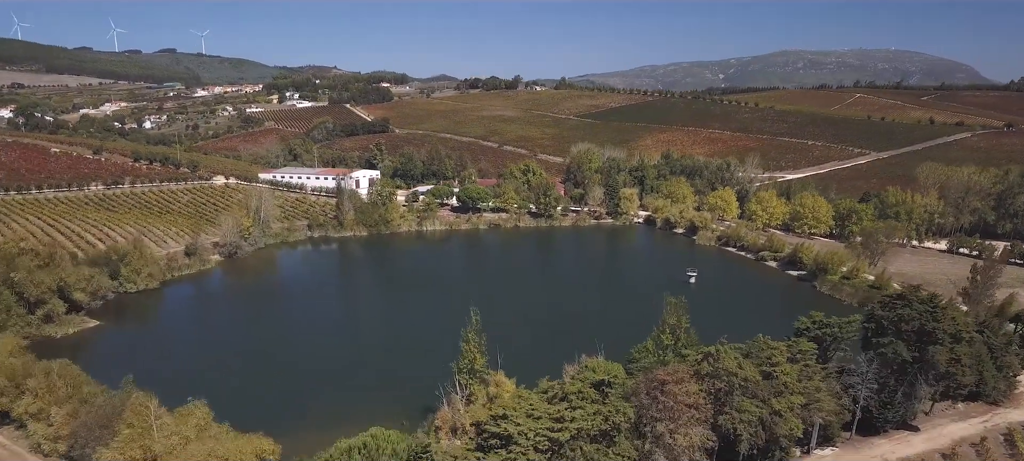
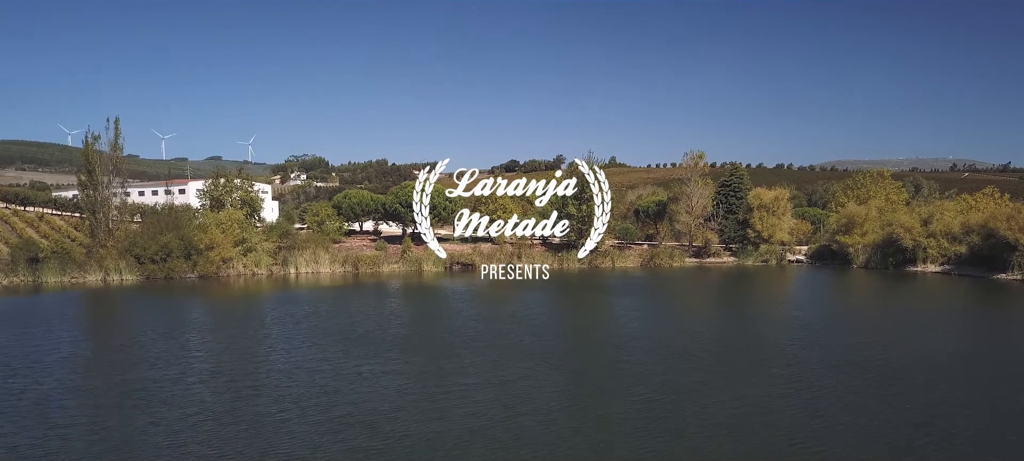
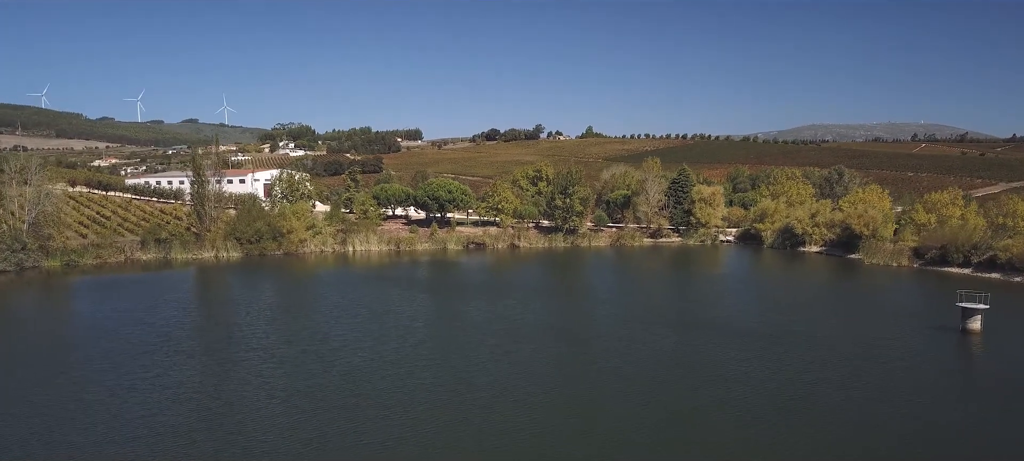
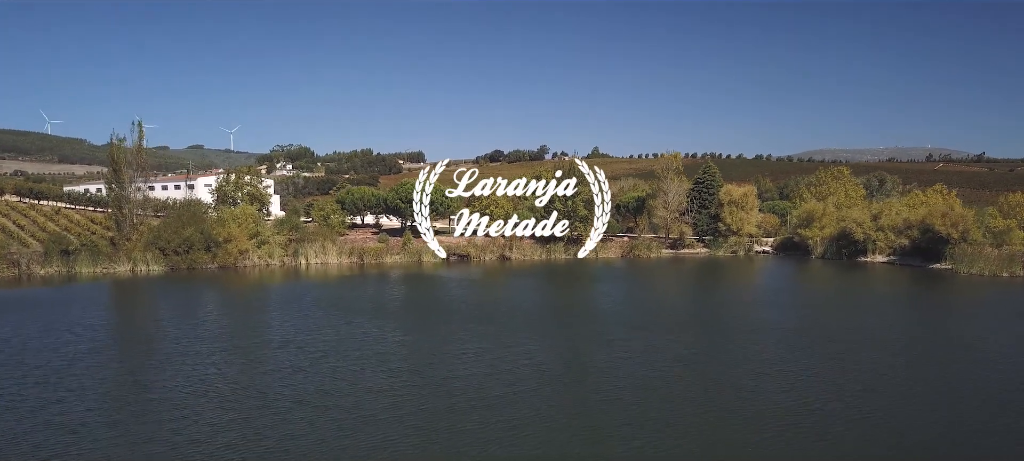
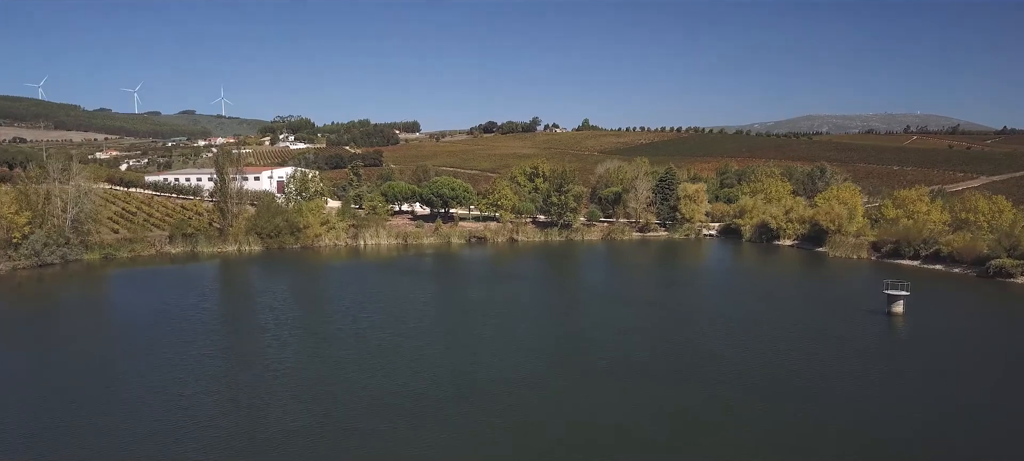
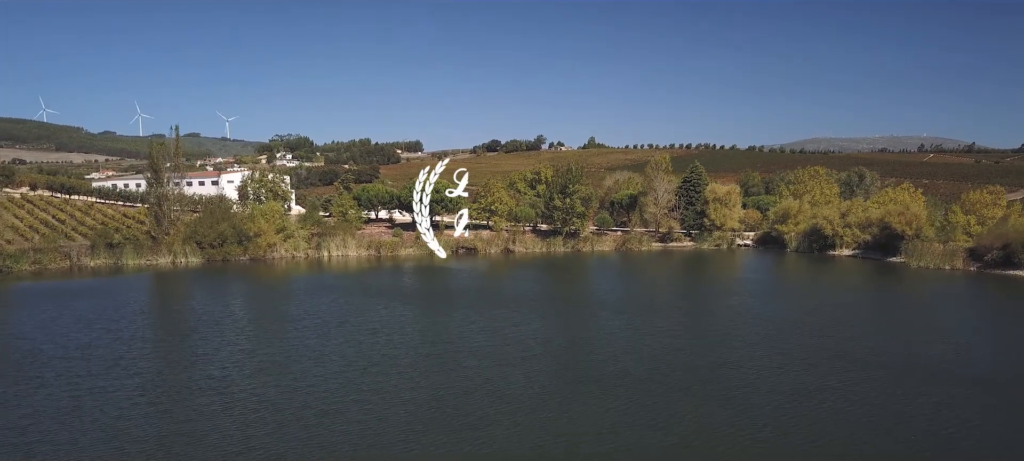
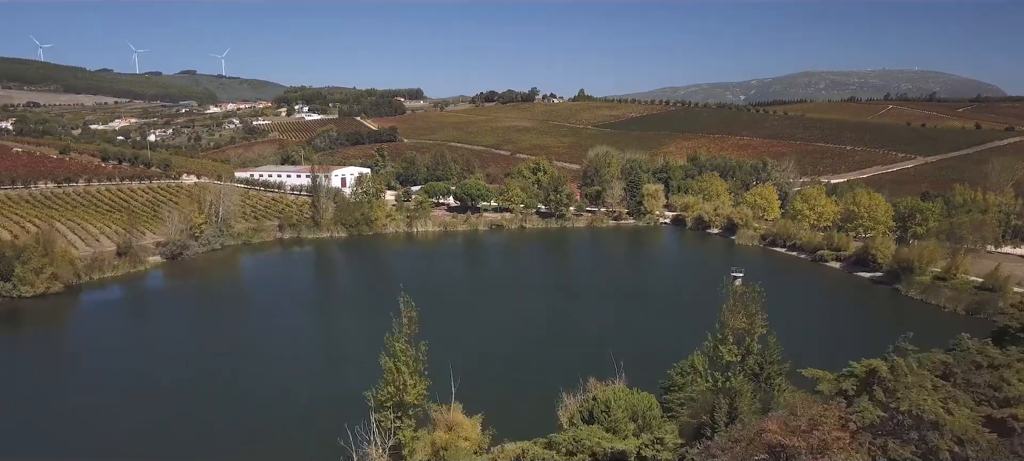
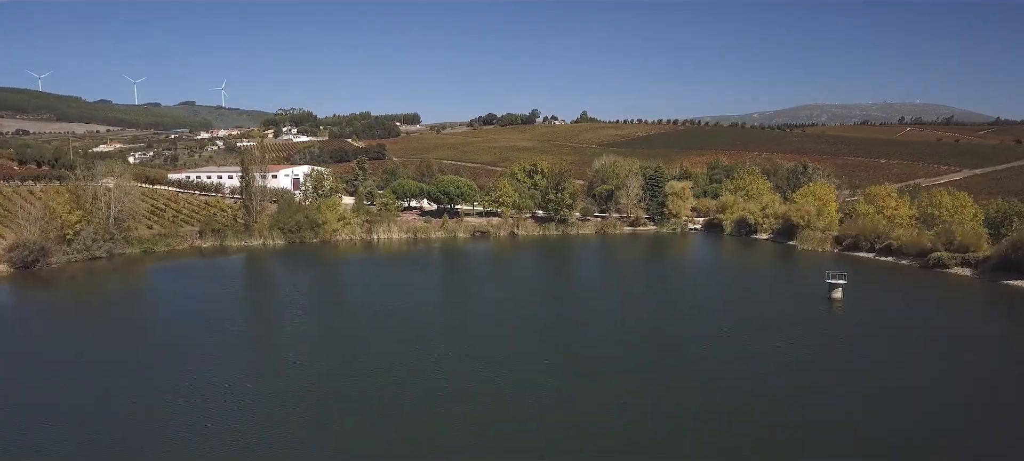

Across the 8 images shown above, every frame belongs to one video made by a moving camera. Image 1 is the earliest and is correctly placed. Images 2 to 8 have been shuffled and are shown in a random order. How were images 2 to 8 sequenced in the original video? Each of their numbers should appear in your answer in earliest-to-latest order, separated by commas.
7, 8, 5, 3, 6, 4, 2
